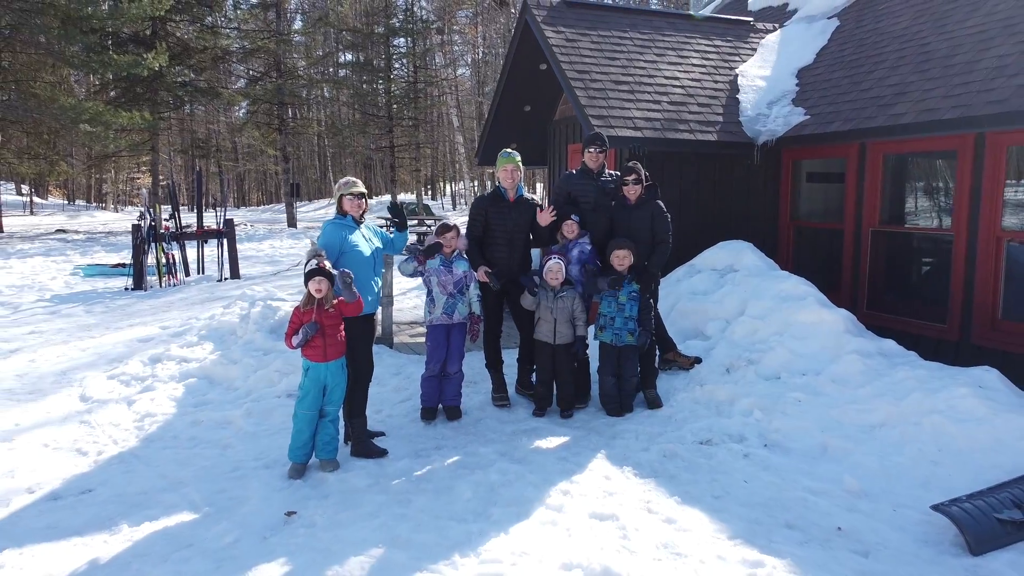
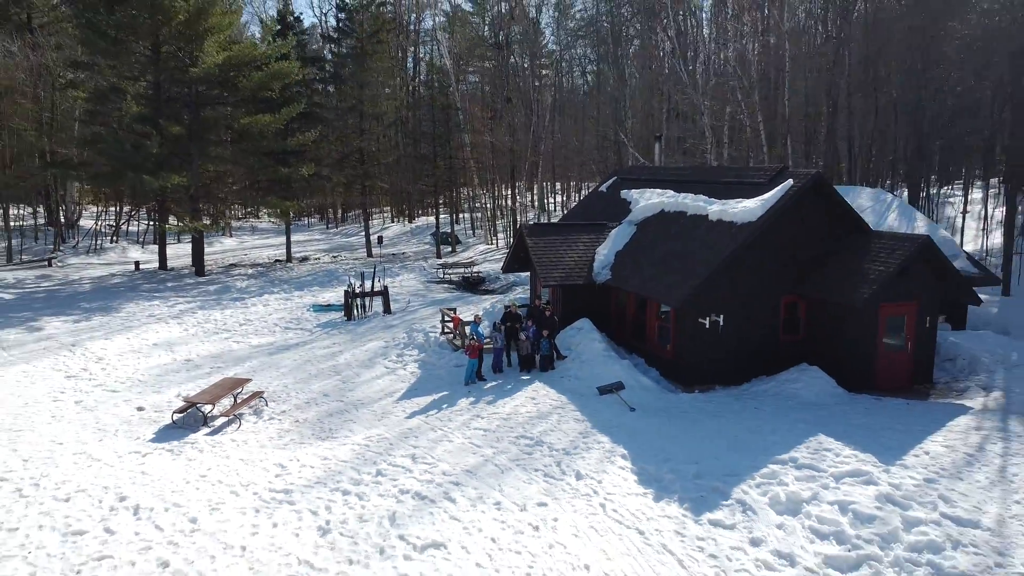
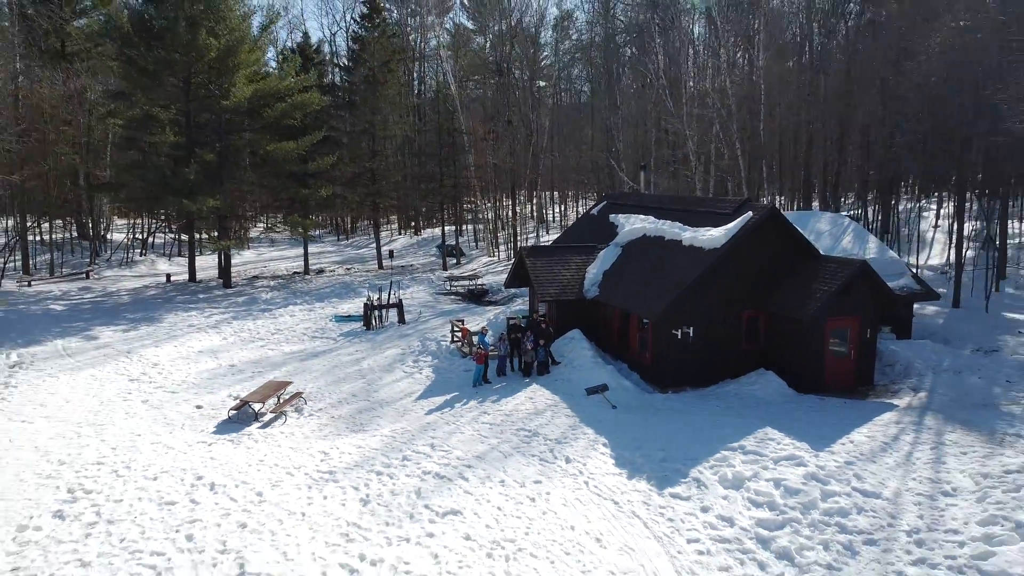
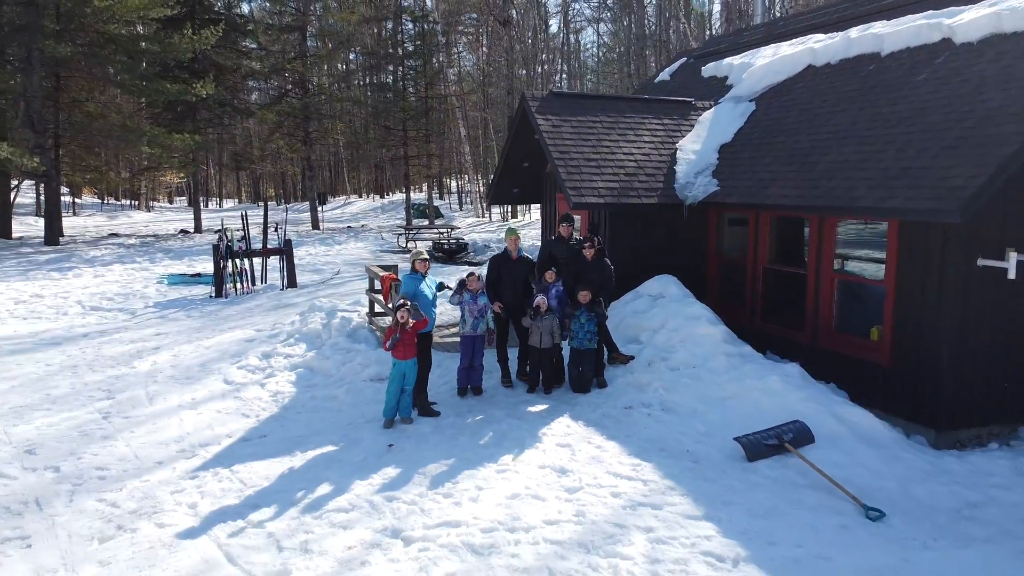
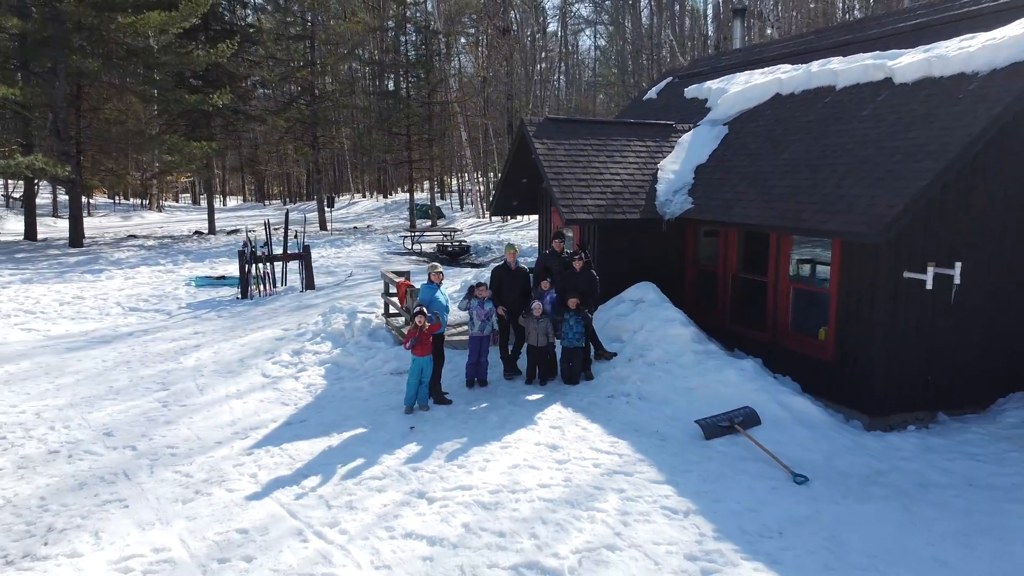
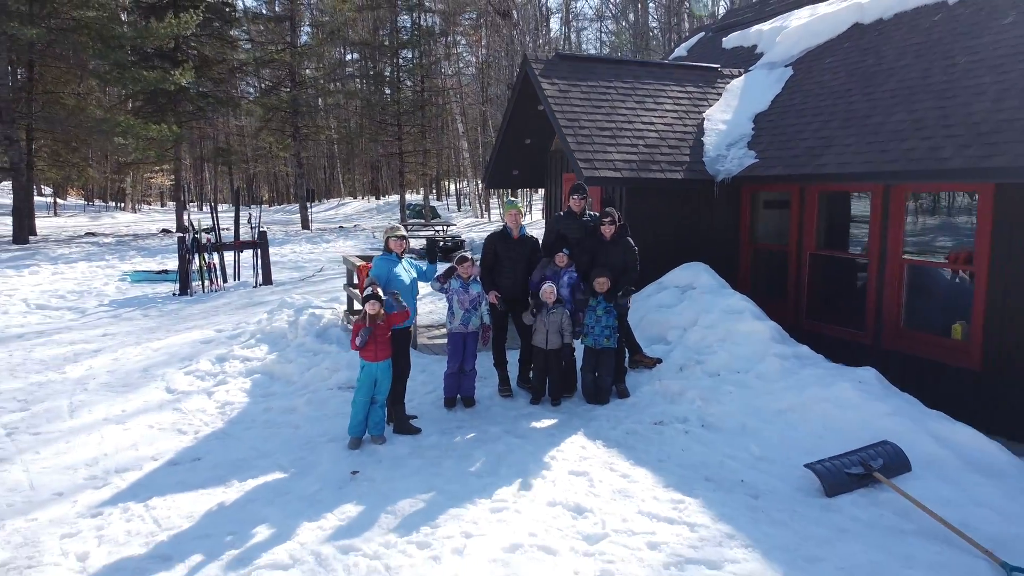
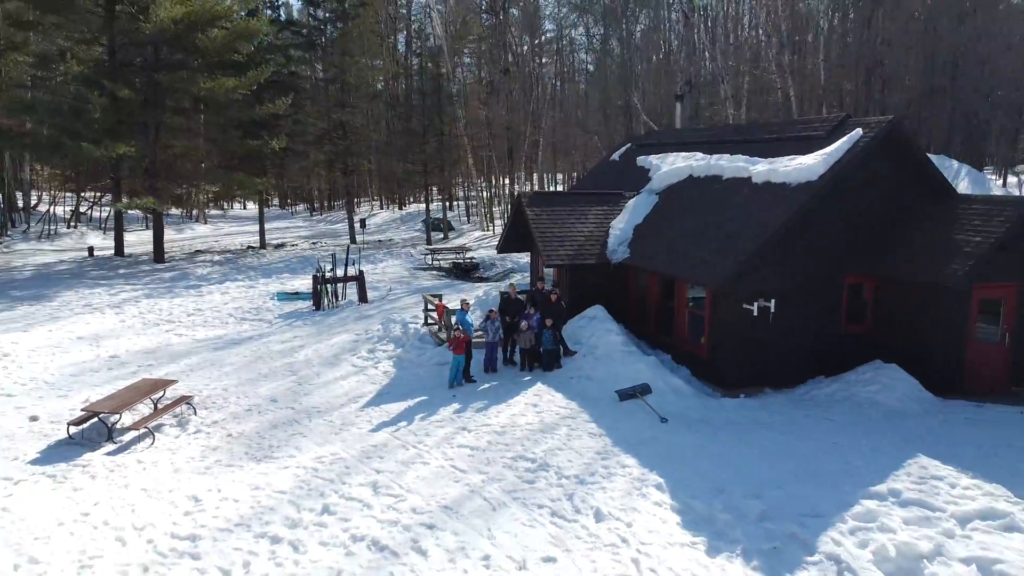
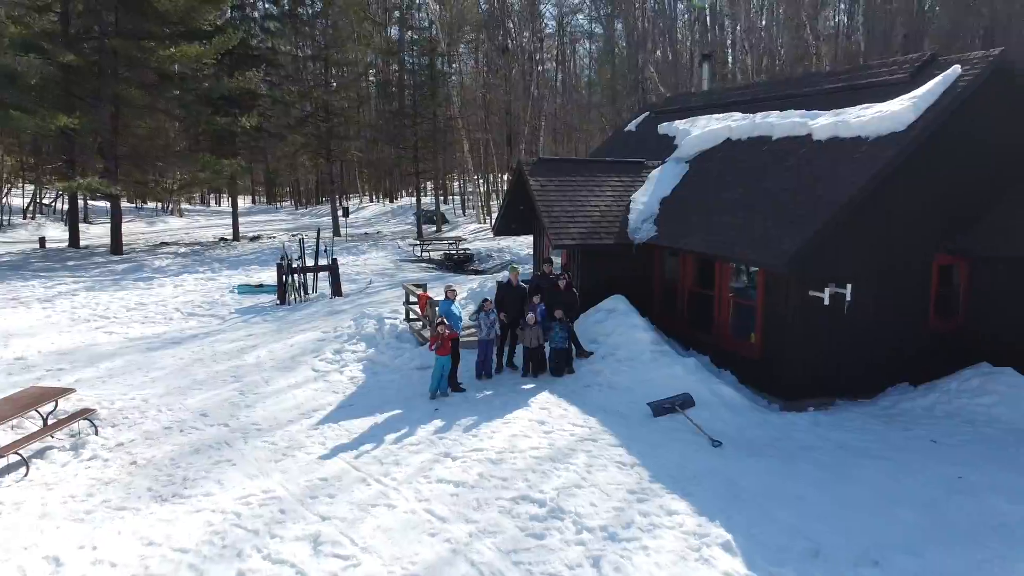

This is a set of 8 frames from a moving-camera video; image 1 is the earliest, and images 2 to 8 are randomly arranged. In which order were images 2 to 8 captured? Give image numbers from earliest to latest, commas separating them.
6, 4, 5, 8, 7, 2, 3
